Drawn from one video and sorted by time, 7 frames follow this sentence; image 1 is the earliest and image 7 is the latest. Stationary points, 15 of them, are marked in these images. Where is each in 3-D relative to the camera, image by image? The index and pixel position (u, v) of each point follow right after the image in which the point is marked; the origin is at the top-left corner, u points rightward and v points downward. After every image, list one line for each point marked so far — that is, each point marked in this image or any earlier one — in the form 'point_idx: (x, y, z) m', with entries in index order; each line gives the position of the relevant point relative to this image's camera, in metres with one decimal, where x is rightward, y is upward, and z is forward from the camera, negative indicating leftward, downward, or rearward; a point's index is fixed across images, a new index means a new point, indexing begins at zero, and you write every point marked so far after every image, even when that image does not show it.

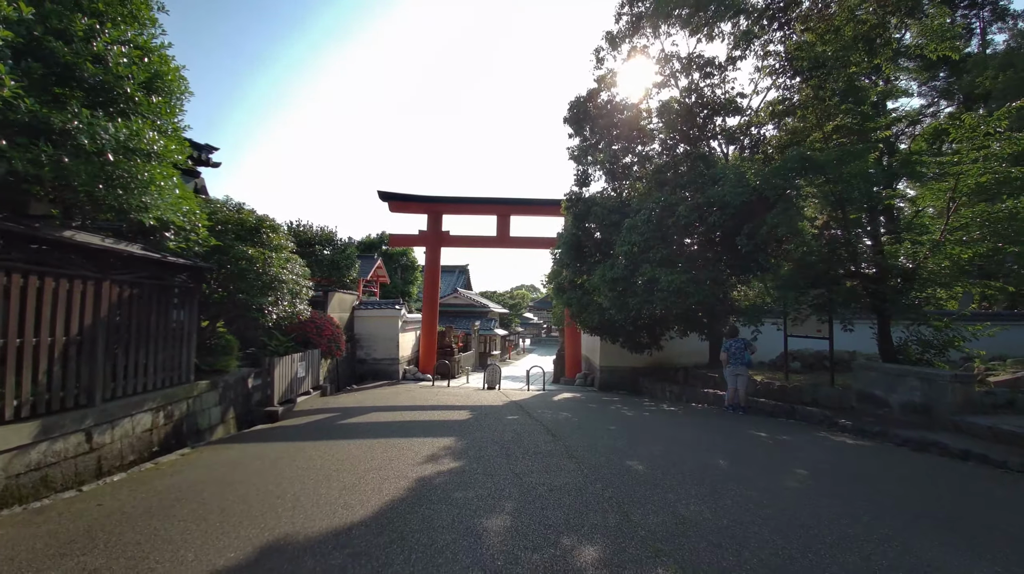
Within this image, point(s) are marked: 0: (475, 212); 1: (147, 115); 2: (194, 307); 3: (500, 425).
0: (-1.5, +3.0, +17.0) m
1: (-4.4, +2.1, +5.1) m
2: (-5.0, -0.3, +6.7) m
3: (-0.2, -2.2, +6.8) m
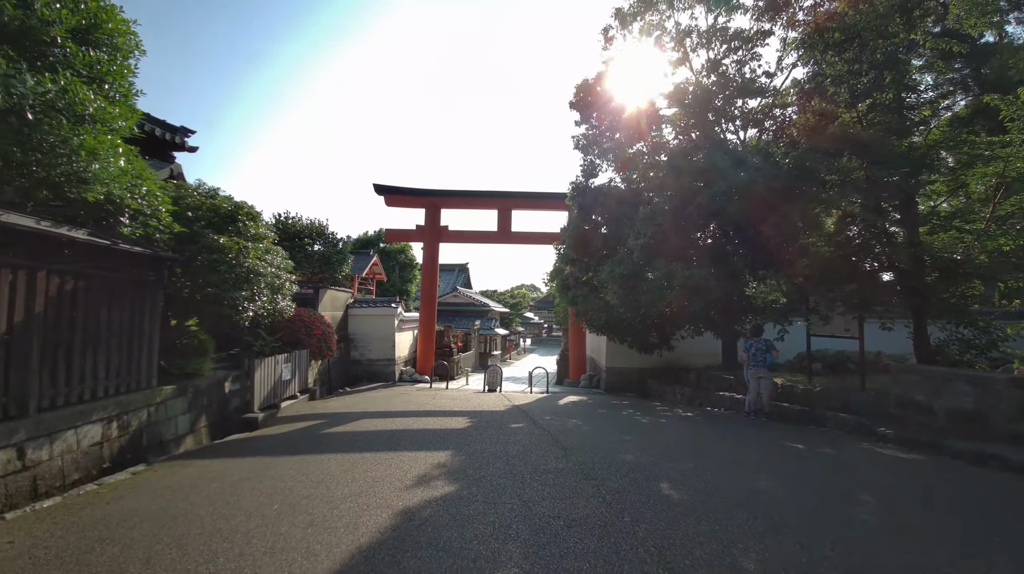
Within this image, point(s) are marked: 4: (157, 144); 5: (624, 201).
0: (-1.4, +3.1, +16.3) m
1: (-4.3, +2.2, +4.3) m
2: (-5.0, -0.2, +6.0) m
3: (-0.1, -2.1, +6.1) m
4: (-7.4, +3.0, +8.8) m
5: (+2.8, +2.1, +10.7) m
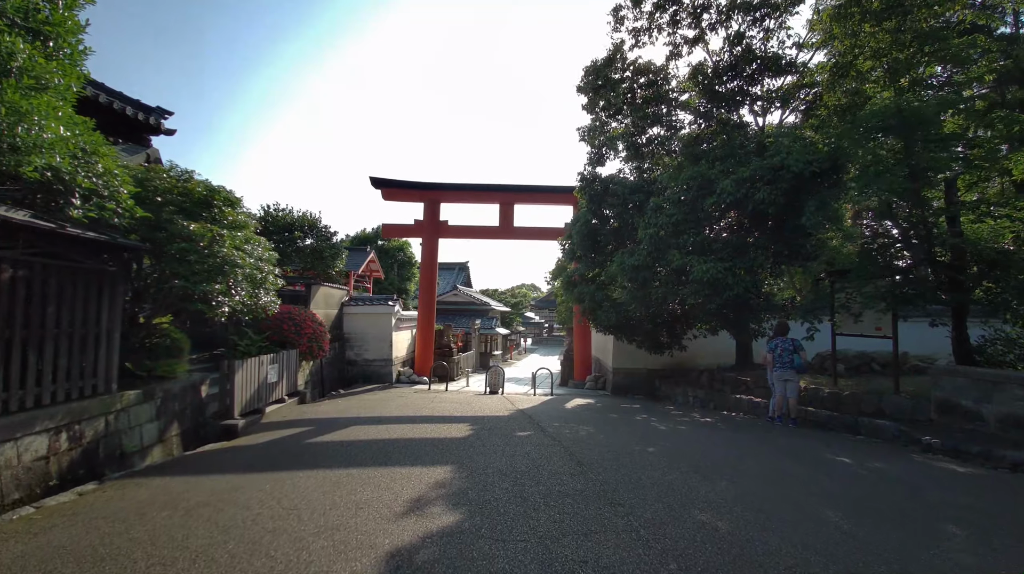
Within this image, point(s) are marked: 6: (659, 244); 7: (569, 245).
0: (-1.3, +3.2, +15.6) m
1: (-4.2, +2.3, +3.6) m
2: (-4.9, -0.1, +5.3) m
3: (-0.1, -2.0, +5.4) m
4: (-7.3, +3.1, +8.1) m
5: (+2.9, +2.2, +10.0) m
6: (+3.0, +0.9, +8.9) m
7: (+1.6, +1.2, +11.9) m
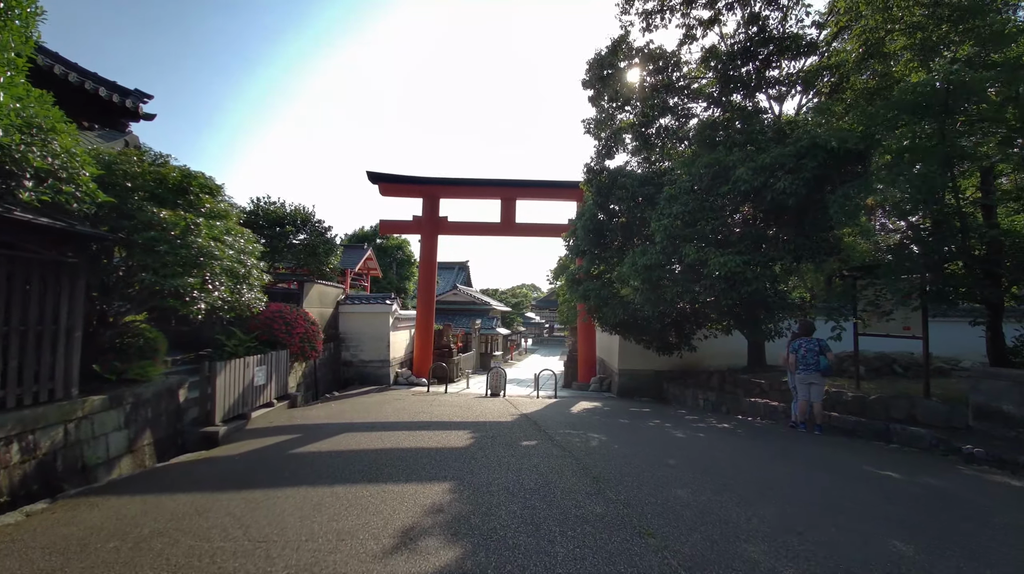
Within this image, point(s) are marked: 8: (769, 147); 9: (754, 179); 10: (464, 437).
0: (-1.3, +3.2, +15.1) m
1: (-4.2, +2.3, +3.1) m
2: (-4.8, 0.0, +4.8) m
3: (0.0, -1.9, +4.9) m
4: (-7.2, +3.1, +7.6) m
5: (+3.0, +2.3, +9.5) m
6: (+3.1, +0.9, +8.4) m
7: (+1.7, +1.2, +11.4) m
8: (+4.6, +2.5, +7.7) m
9: (+4.2, +1.9, +7.4) m
10: (-0.6, -2.1, +5.9) m
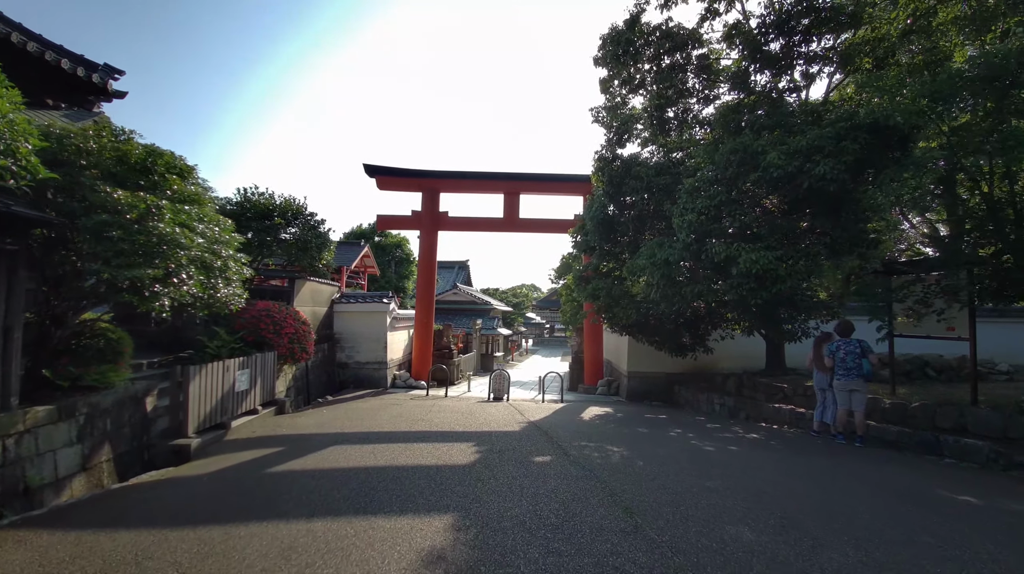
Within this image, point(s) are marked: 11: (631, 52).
0: (-1.2, +3.3, +14.4) m
1: (-4.0, +2.4, +2.4) m
2: (-4.7, 0.0, +4.1) m
3: (+0.1, -1.9, +4.2) m
4: (-7.1, +3.2, +6.9) m
5: (+3.1, +2.4, +8.8) m
6: (+3.2, +1.0, +7.7) m
7: (+1.8, +1.3, +10.7) m
8: (+4.7, +2.6, +7.0) m
9: (+4.3, +1.9, +6.7) m
10: (-0.5, -2.0, +5.2) m
11: (+2.5, +4.8, +8.7) m
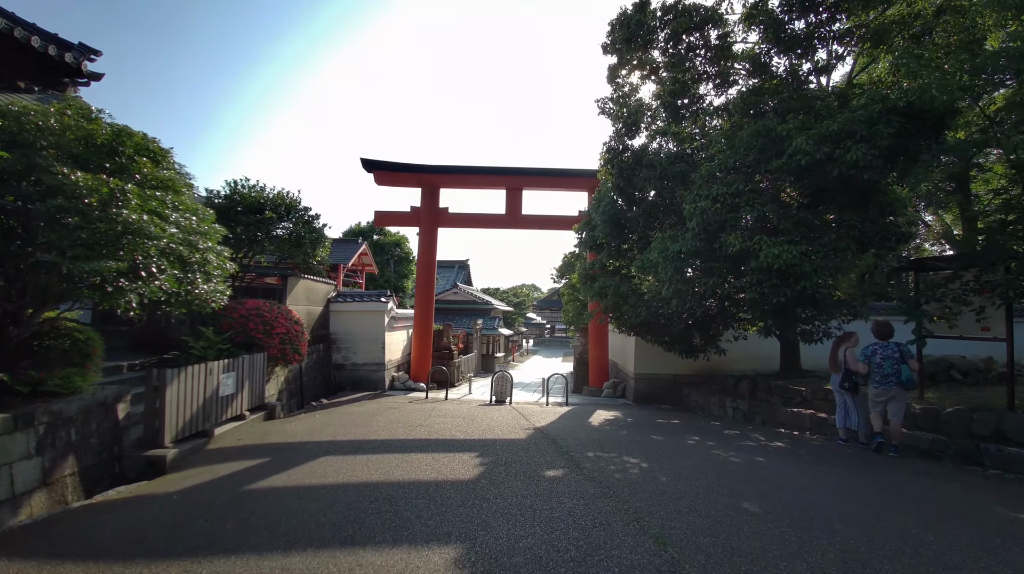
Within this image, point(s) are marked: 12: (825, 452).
0: (-1.1, +3.3, +13.9) m
1: (-3.9, +2.5, +1.9) m
2: (-4.6, +0.1, +3.6) m
3: (+0.2, -1.8, +3.7) m
4: (-7.0, +3.2, +6.4) m
5: (+3.2, +2.4, +8.4) m
6: (+3.3, +1.1, +7.2) m
7: (+1.9, +1.3, +10.2) m
8: (+4.8, +2.6, +6.5) m
9: (+4.4, +2.0, +6.3) m
10: (-0.4, -1.9, +4.7) m
11: (+2.5, +4.9, +8.2) m
12: (+4.2, -2.2, +5.7) m
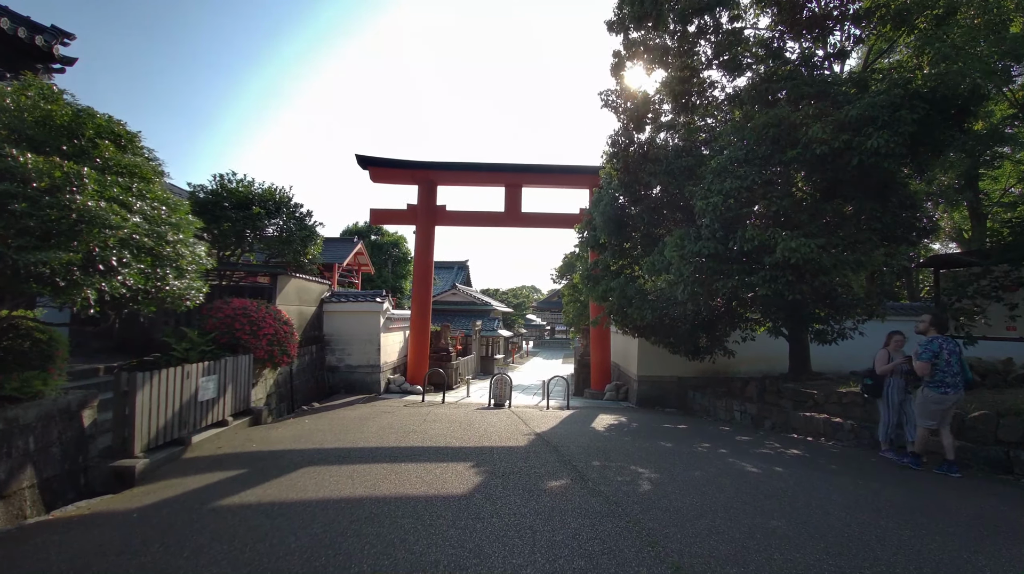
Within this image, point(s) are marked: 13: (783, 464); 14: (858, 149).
0: (-1.1, +3.3, +13.5) m
1: (-4.0, +2.5, +1.6) m
2: (-4.6, +0.1, +3.2) m
3: (+0.2, -1.8, +3.3) m
4: (-7.0, +3.3, +6.0) m
5: (+3.1, +2.4, +8.0) m
6: (+3.3, +1.1, +6.8) m
7: (+1.8, +1.3, +9.9) m
8: (+4.8, +2.6, +6.2) m
9: (+4.4, +2.0, +5.9) m
10: (-0.5, -1.9, +4.3) m
11: (+2.5, +4.9, +7.8) m
12: (+4.2, -2.2, +5.3) m
13: (+3.2, -2.1, +5.1) m
14: (+4.7, +1.9, +5.9) m
